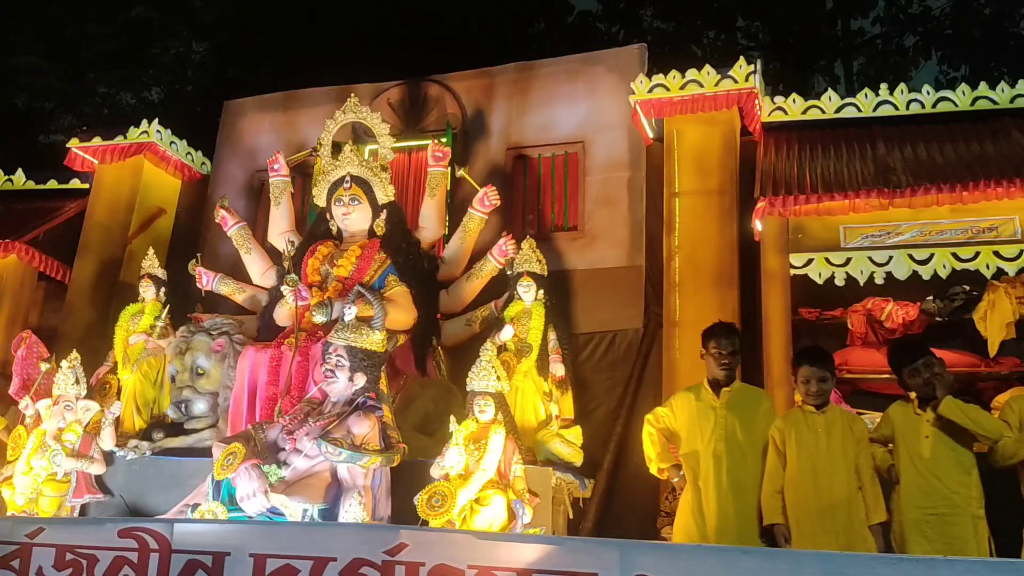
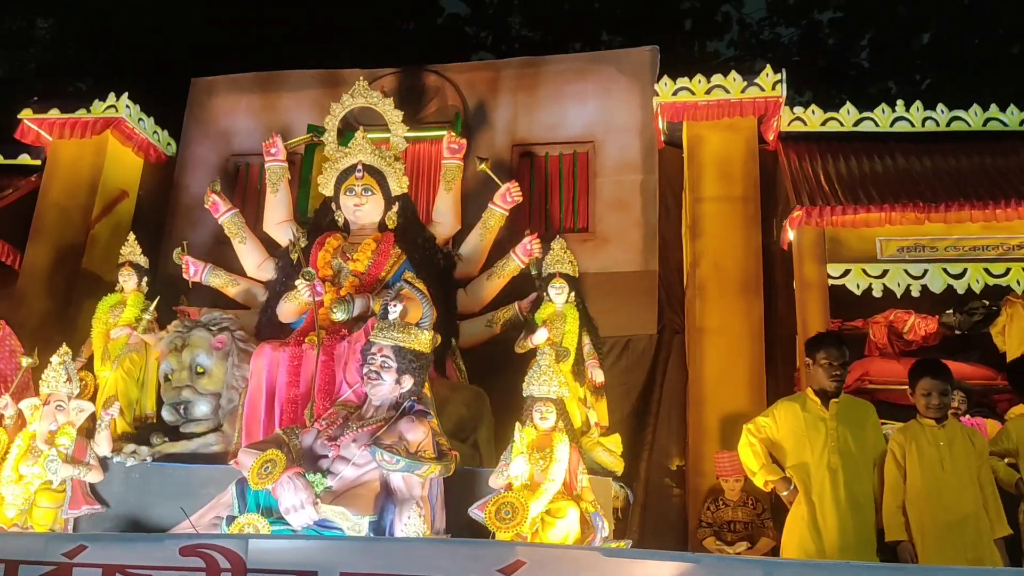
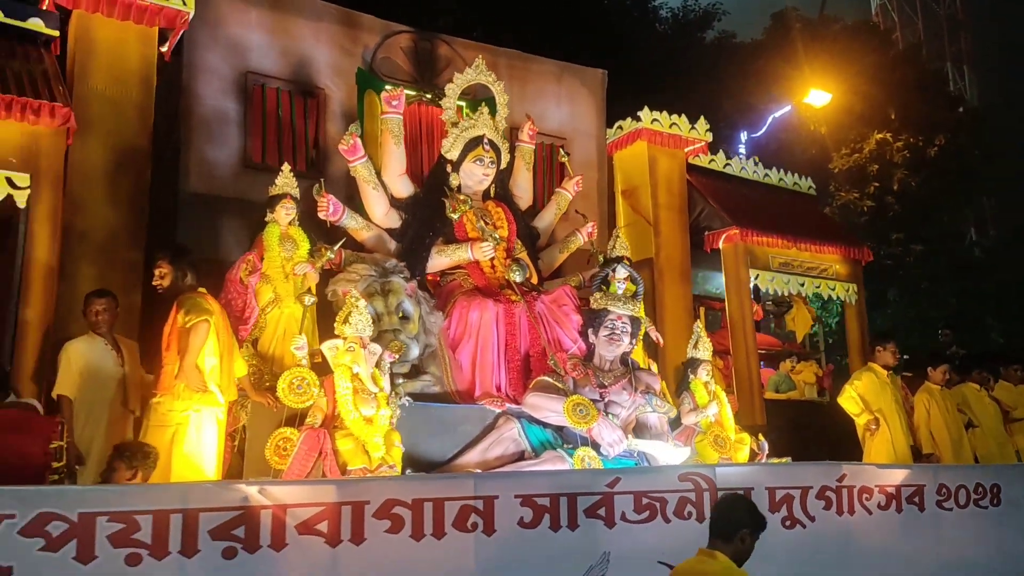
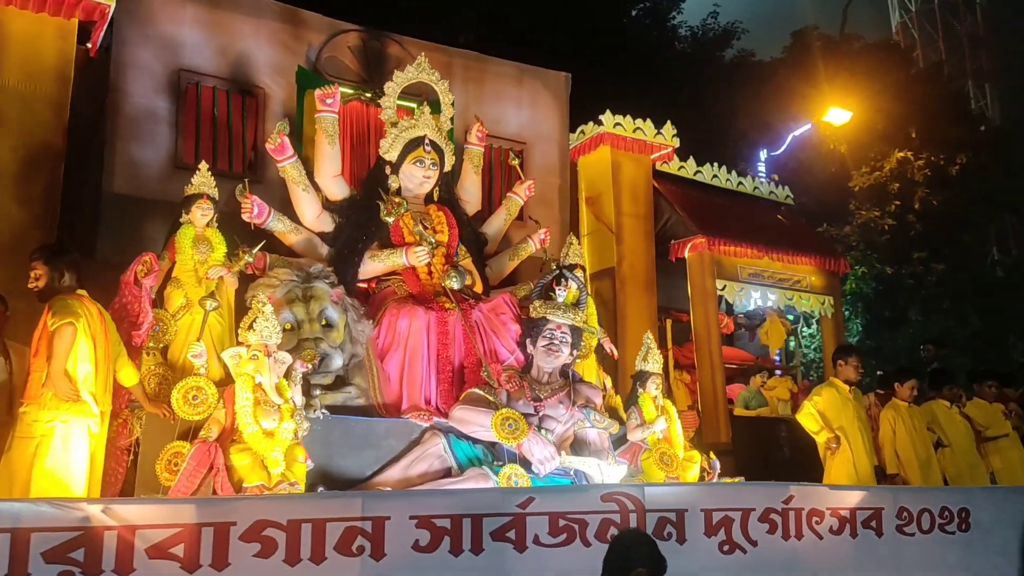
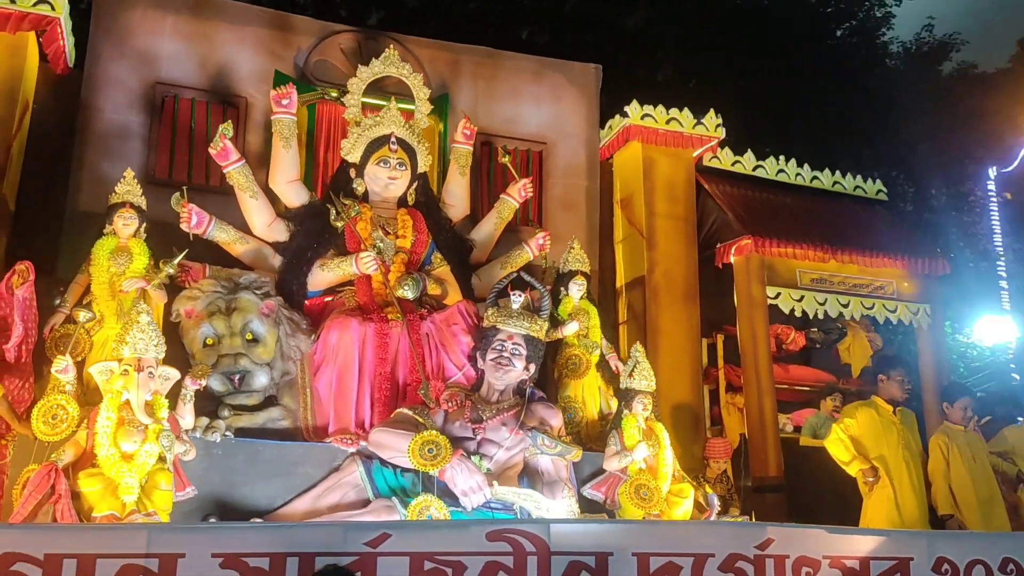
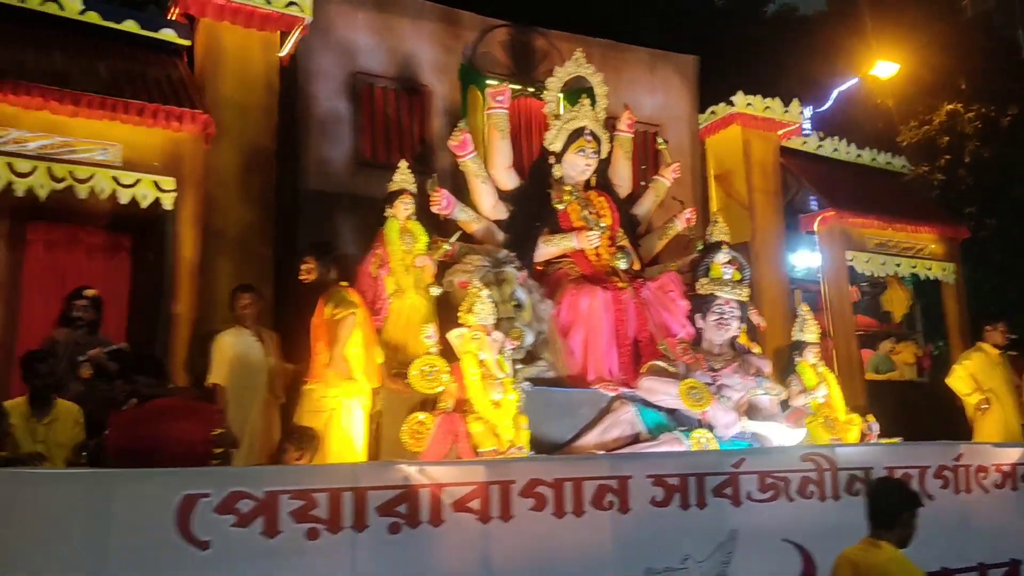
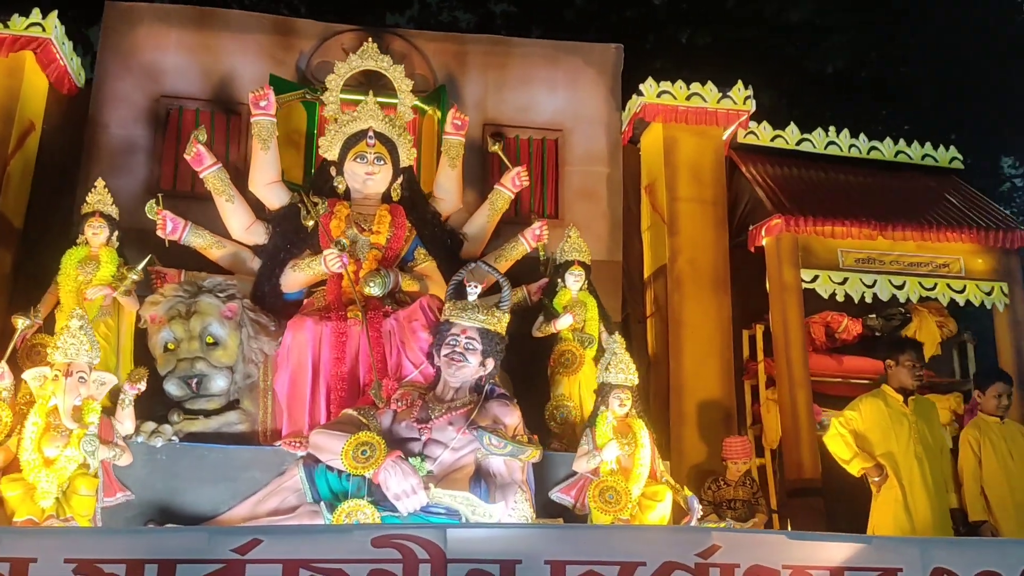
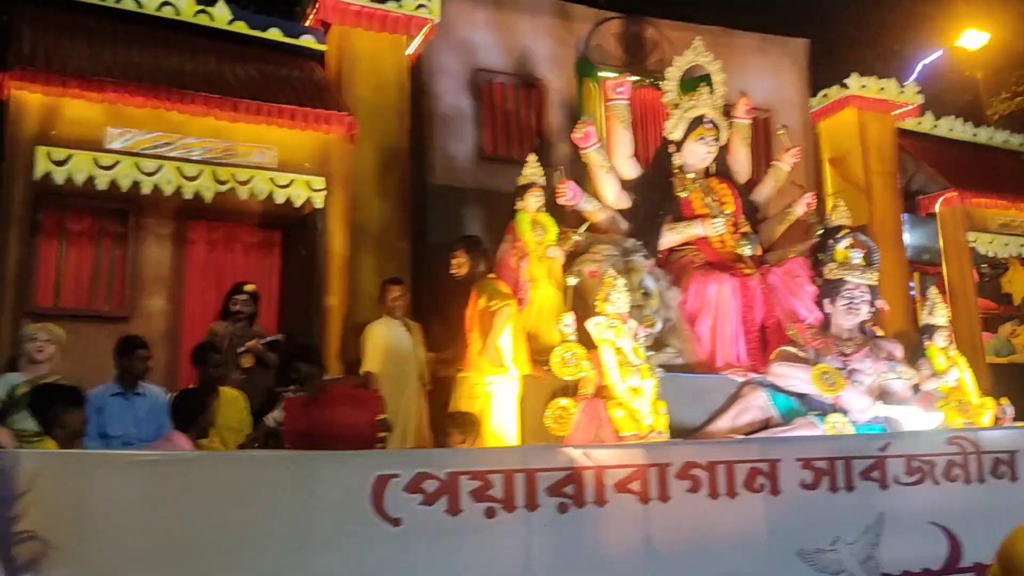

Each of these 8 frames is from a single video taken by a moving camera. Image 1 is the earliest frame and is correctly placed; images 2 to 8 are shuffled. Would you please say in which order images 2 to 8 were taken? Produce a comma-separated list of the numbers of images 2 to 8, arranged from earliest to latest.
2, 7, 5, 4, 3, 6, 8
